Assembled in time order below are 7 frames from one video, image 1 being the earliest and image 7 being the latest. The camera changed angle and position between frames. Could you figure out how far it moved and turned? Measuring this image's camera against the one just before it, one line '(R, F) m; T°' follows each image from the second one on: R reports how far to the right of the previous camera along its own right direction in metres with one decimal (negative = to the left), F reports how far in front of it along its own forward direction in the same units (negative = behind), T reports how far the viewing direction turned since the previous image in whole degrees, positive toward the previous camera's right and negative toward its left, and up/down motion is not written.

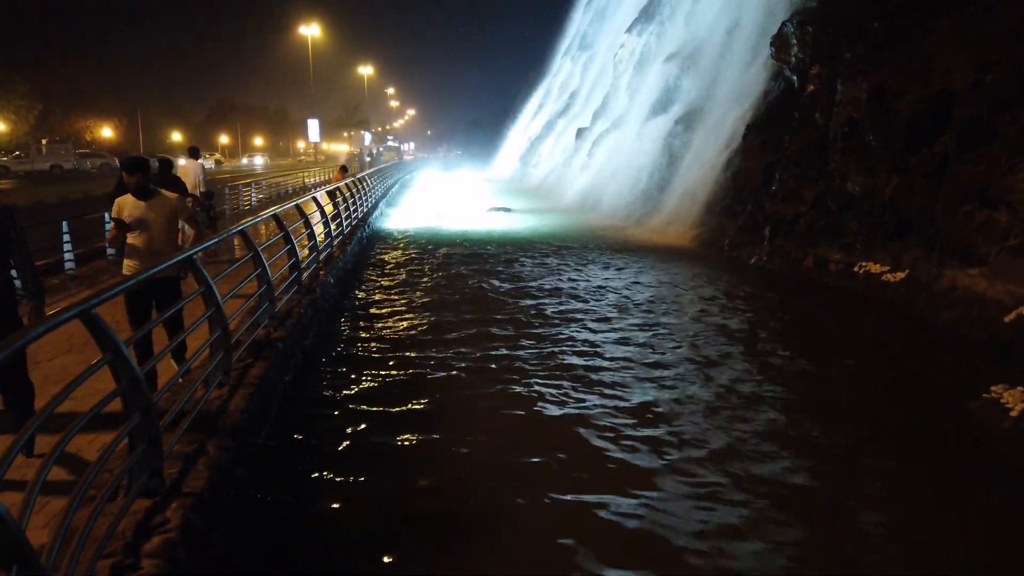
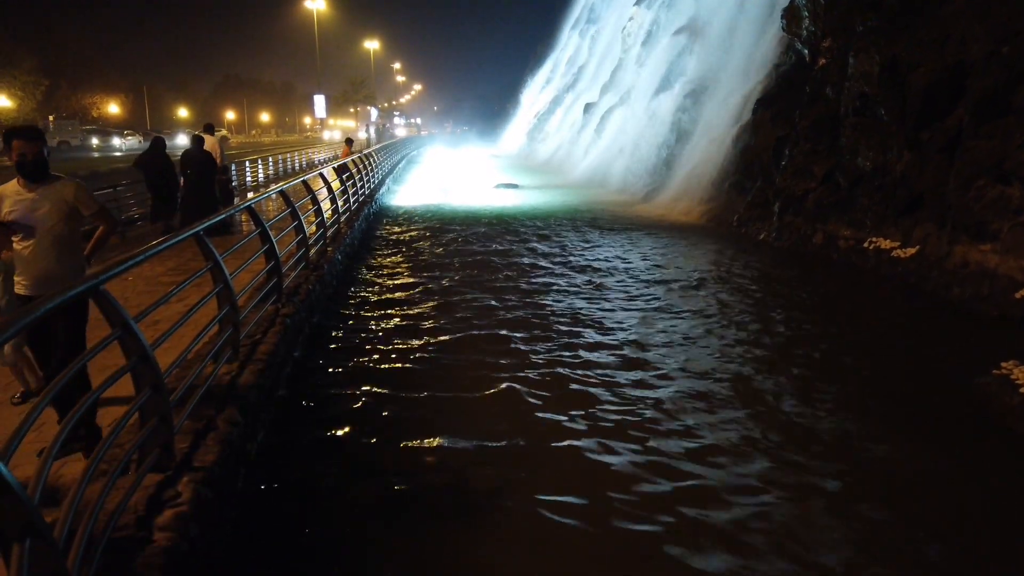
(0.0, 0.0) m; -1°
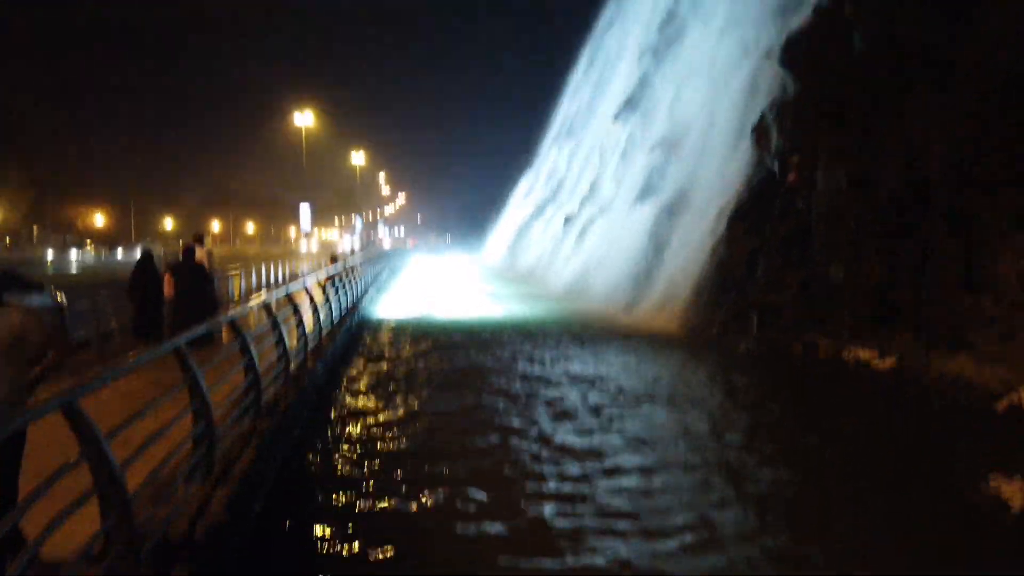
(0.0, 0.0) m; +2°
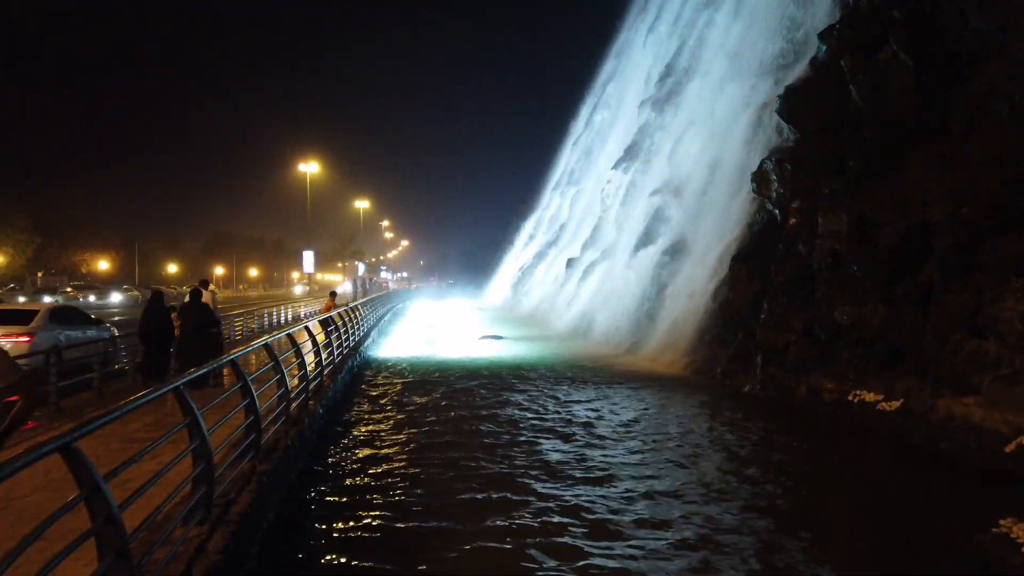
(0.0, 0.0) m; 0°
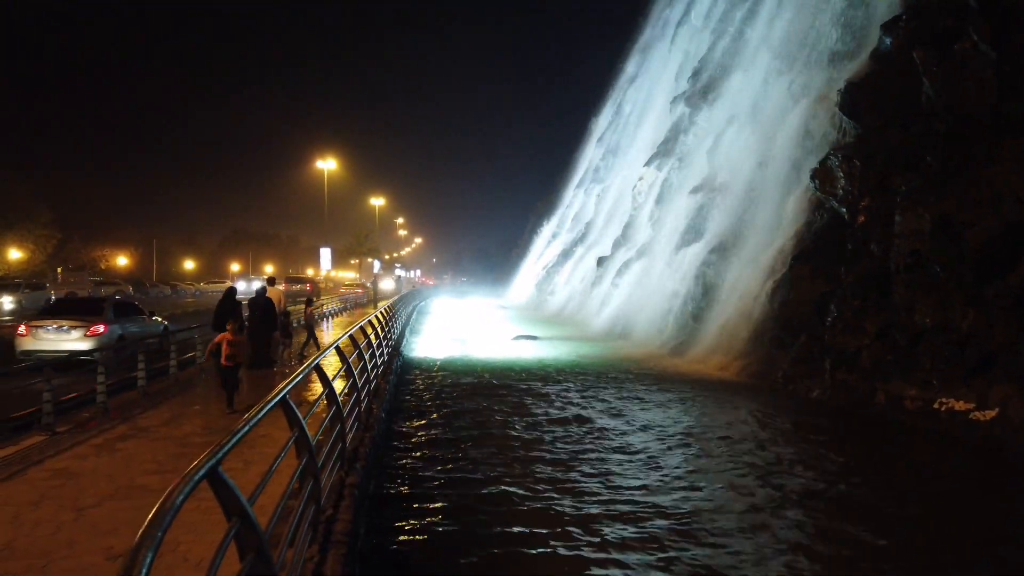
(-0.9, +0.5) m; -1°
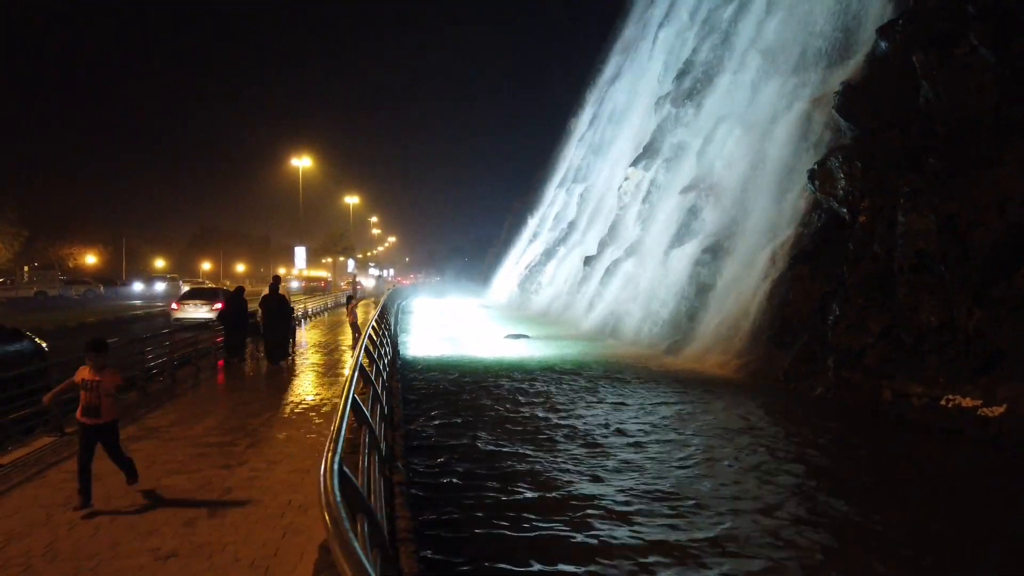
(-0.7, 0.0) m; +2°
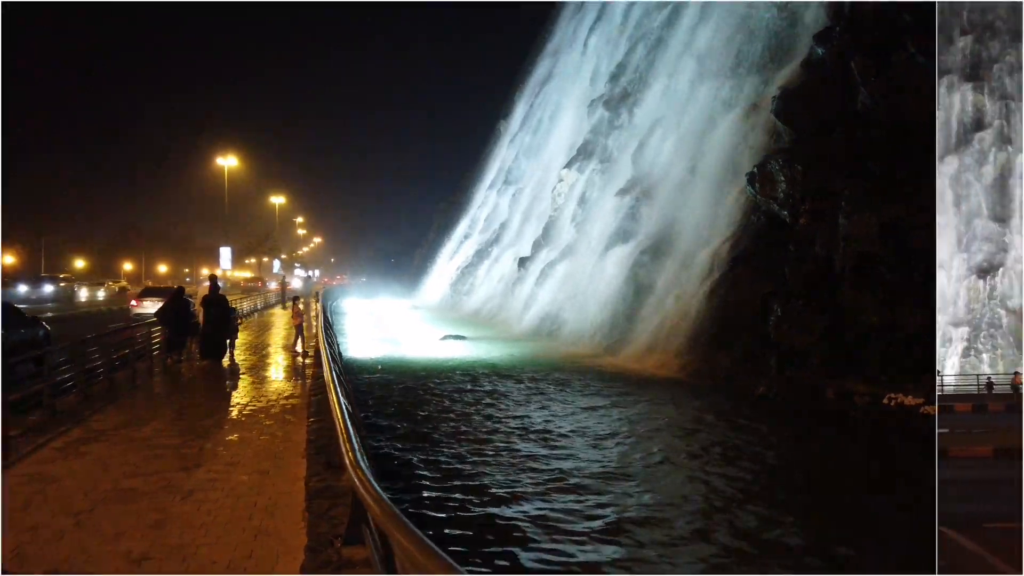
(-0.4, -0.2) m; +5°
